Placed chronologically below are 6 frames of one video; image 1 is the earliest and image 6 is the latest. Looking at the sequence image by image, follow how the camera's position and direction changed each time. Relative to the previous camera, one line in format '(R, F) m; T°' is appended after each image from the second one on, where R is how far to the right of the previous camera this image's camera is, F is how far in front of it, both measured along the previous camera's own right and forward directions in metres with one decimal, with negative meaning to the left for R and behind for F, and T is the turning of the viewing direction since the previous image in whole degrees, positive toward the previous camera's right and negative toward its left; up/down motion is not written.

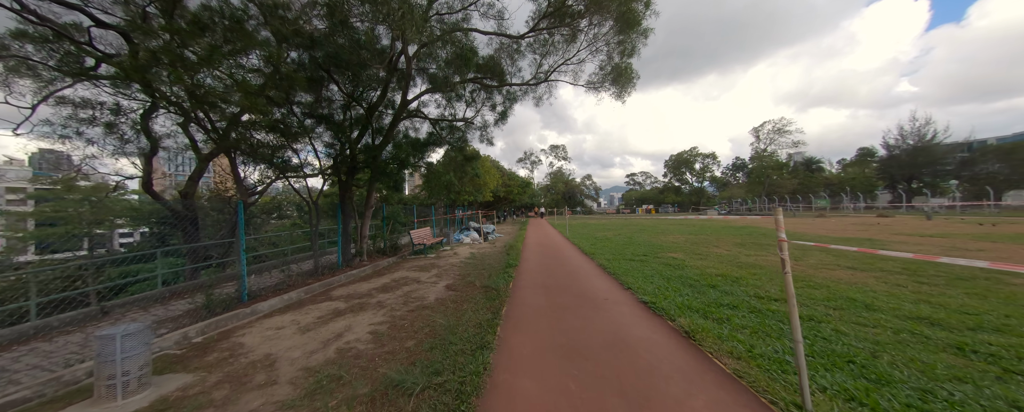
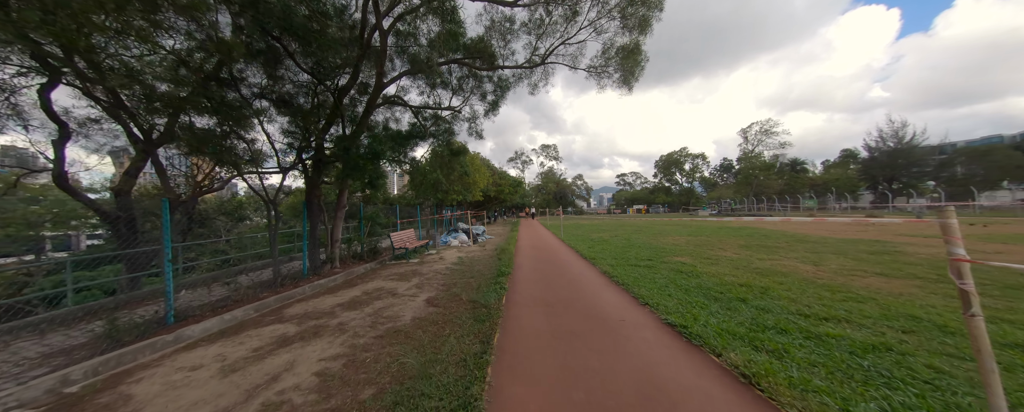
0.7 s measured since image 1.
(0.0, +0.8) m; +2°
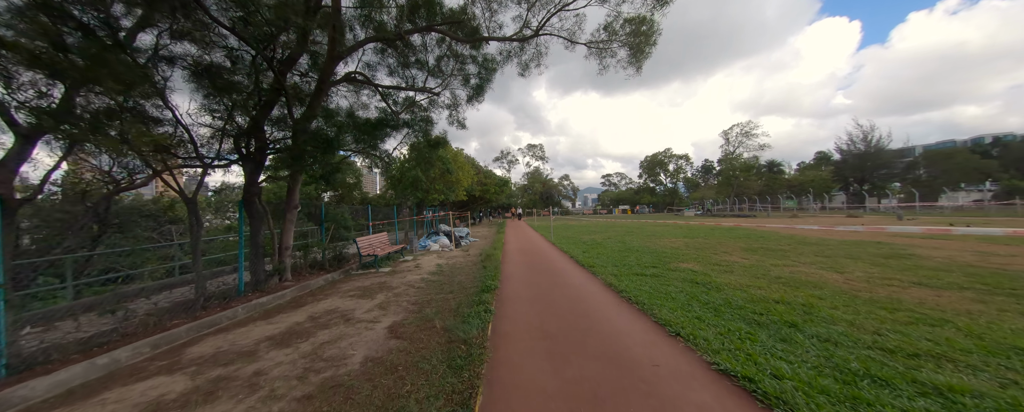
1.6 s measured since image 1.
(0.0, +1.0) m; +3°
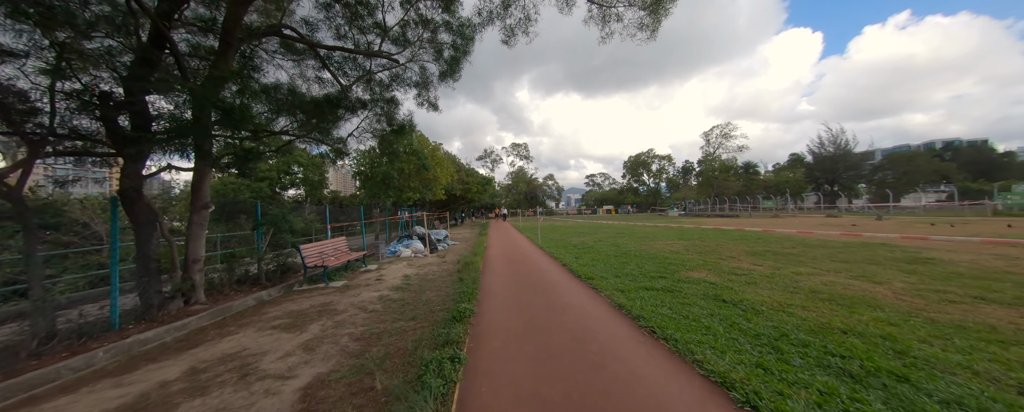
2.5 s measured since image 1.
(0.0, +1.2) m; +3°
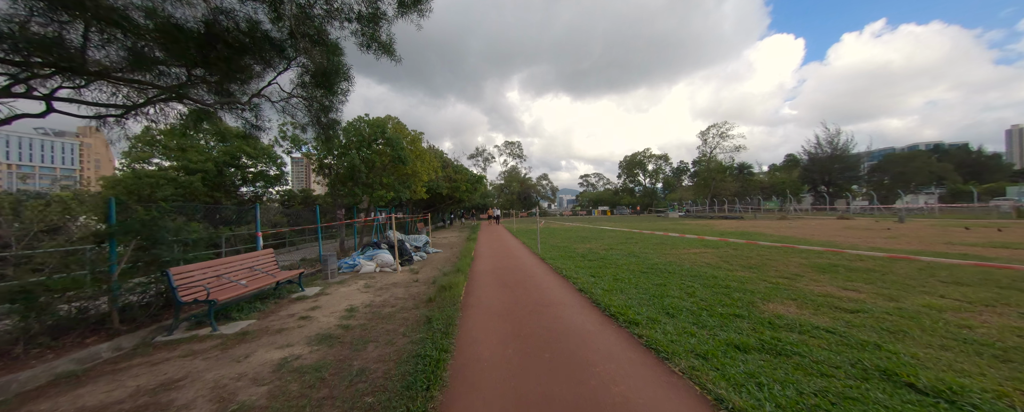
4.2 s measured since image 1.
(-0.1, +2.0) m; +2°
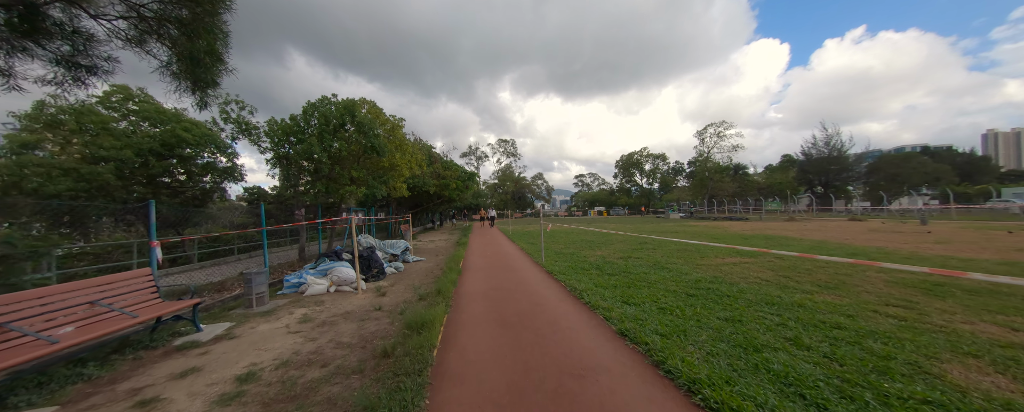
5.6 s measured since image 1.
(-0.1, +1.7) m; +2°
